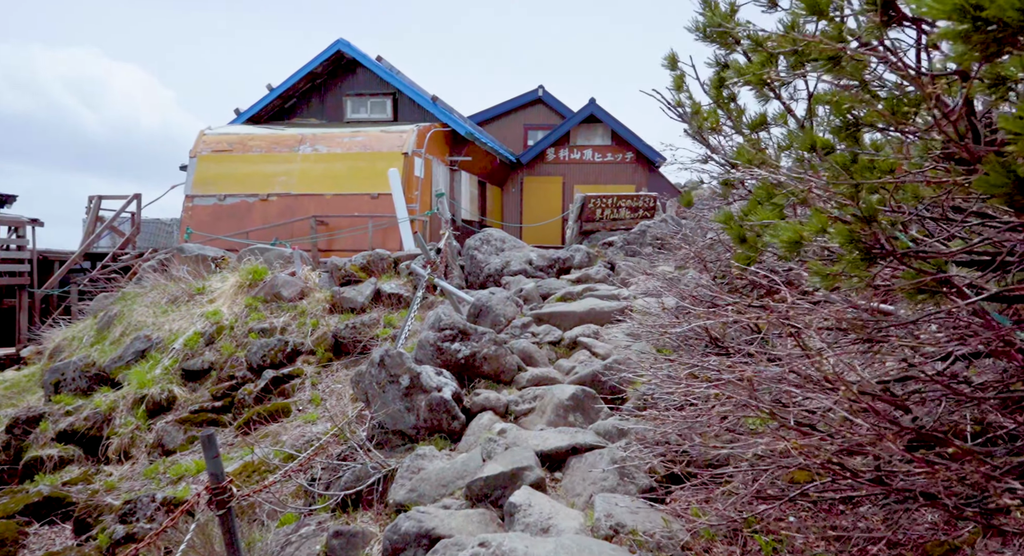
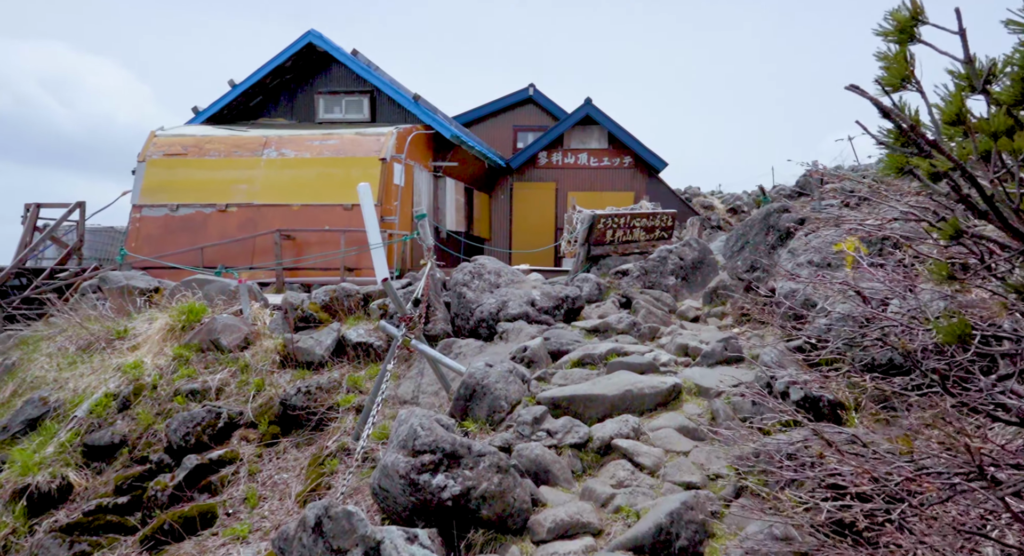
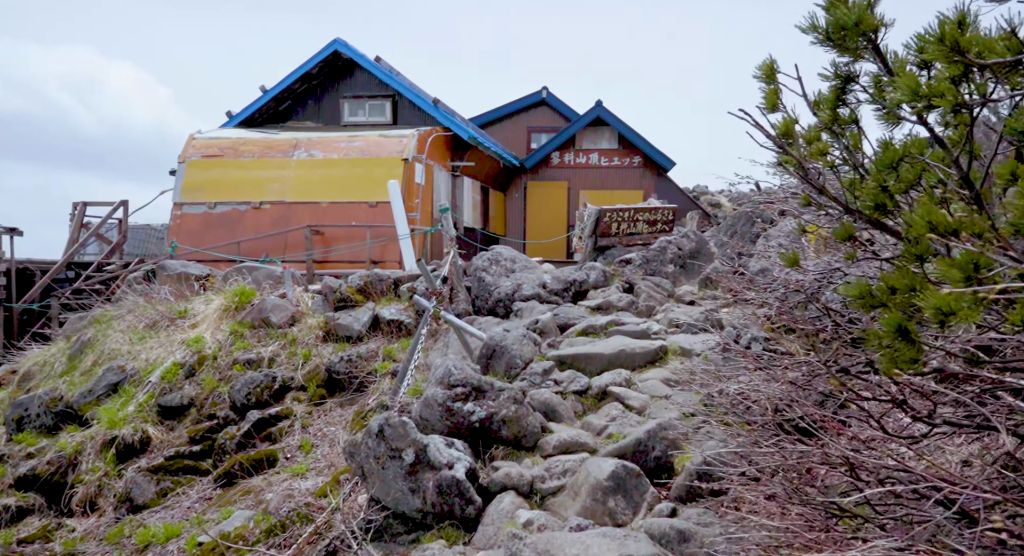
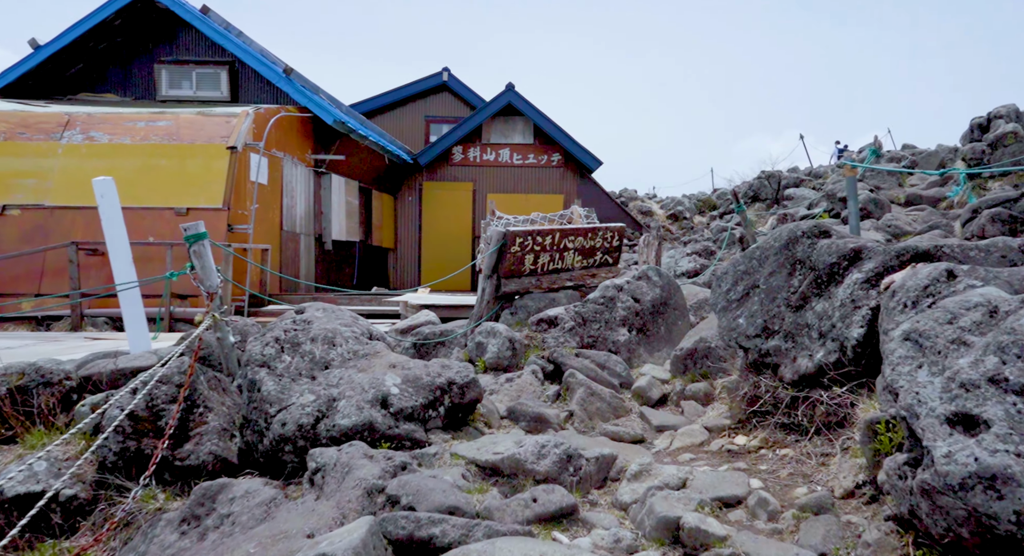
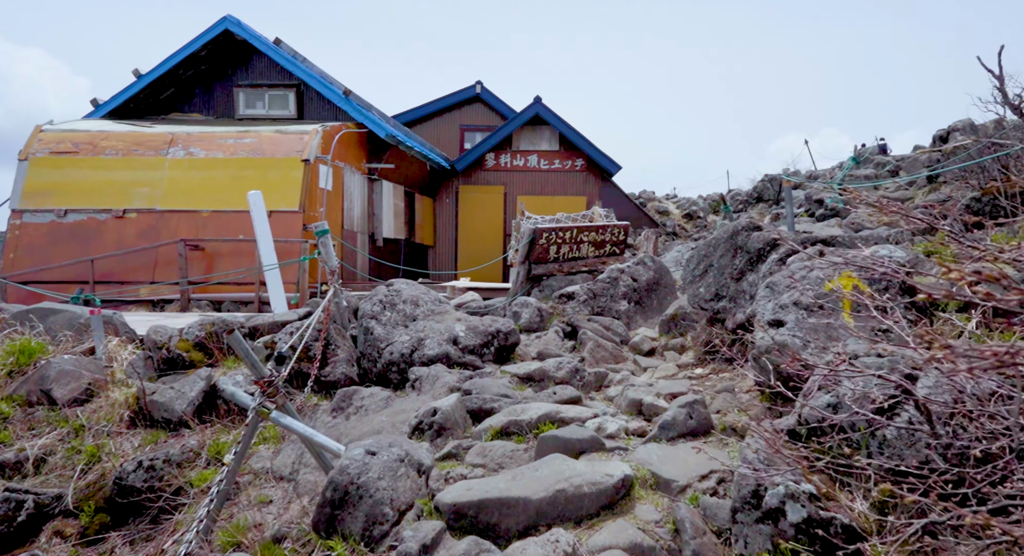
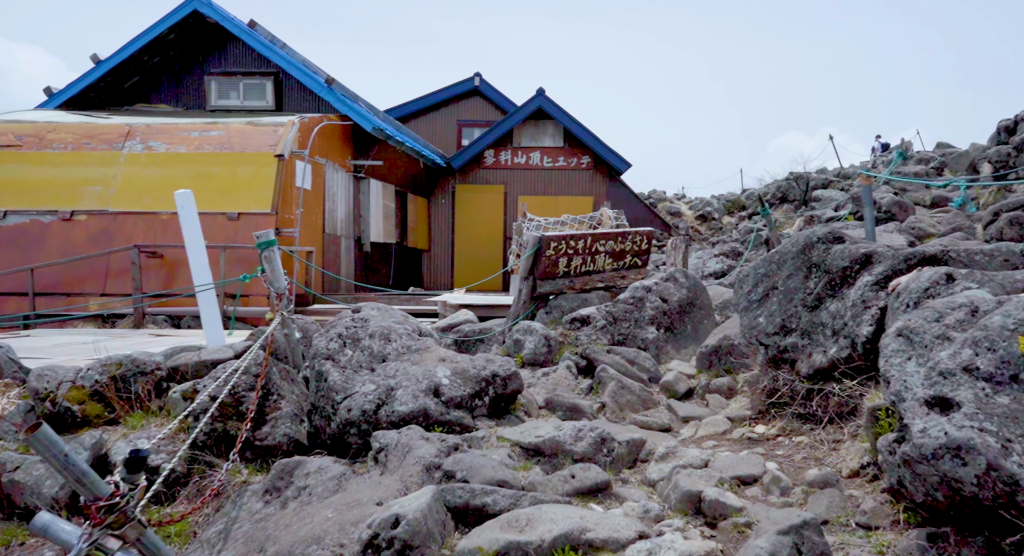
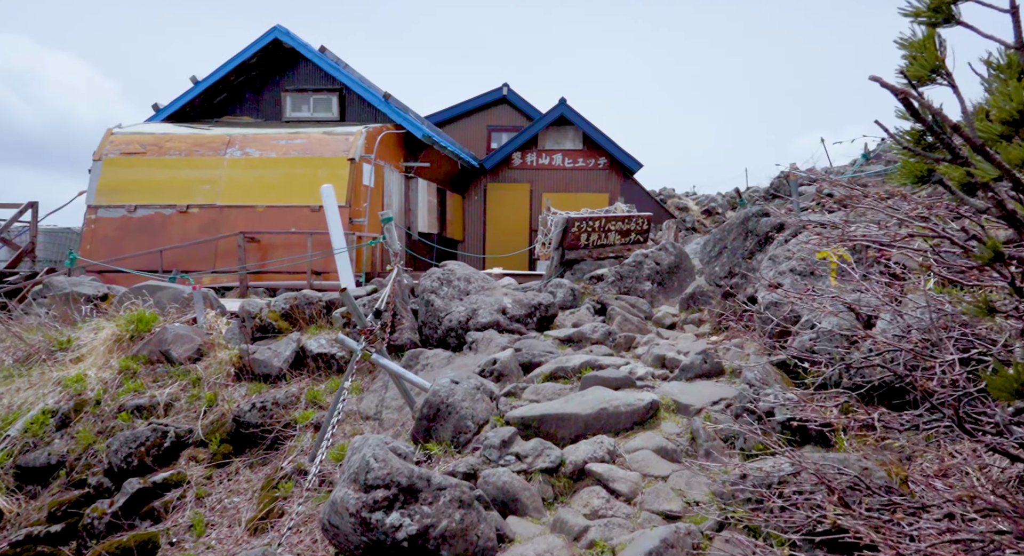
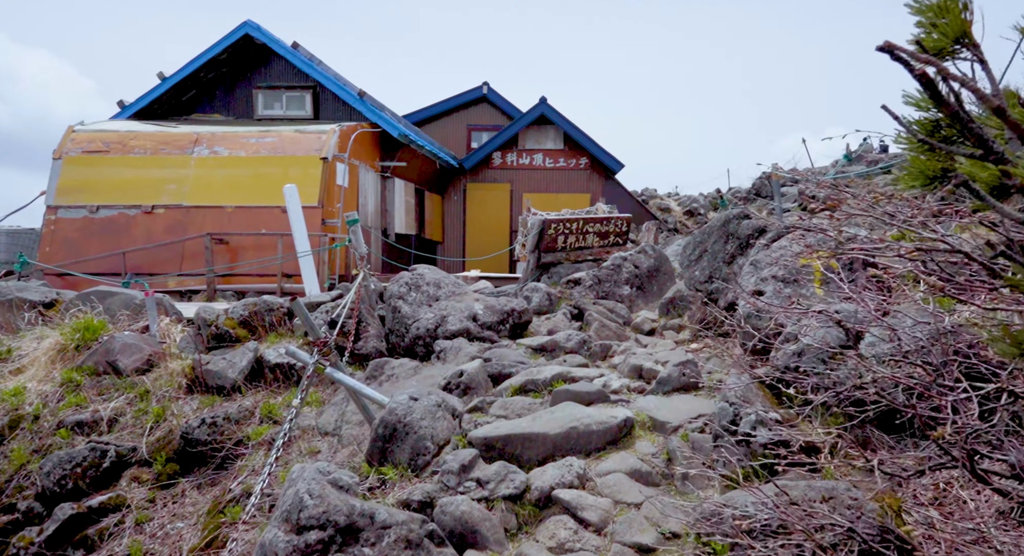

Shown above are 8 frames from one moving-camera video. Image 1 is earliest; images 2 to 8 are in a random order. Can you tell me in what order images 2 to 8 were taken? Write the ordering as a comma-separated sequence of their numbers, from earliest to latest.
3, 2, 7, 8, 5, 6, 4
